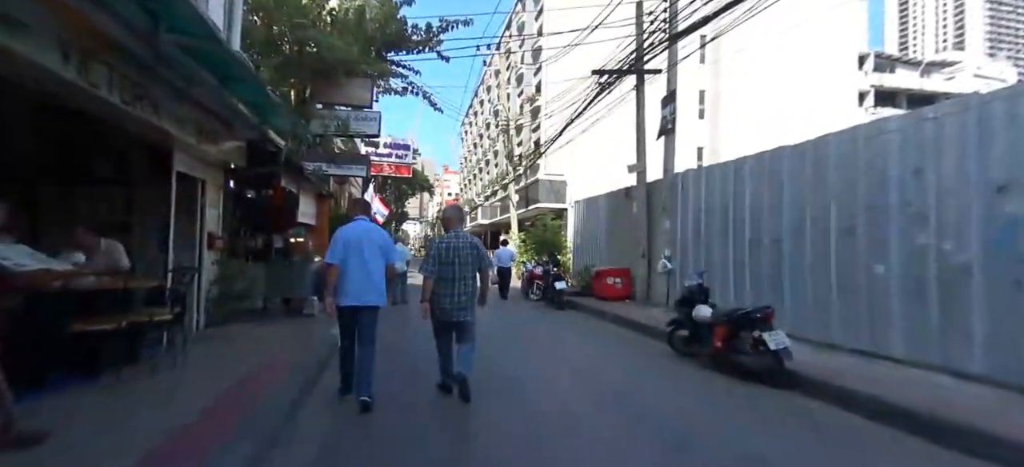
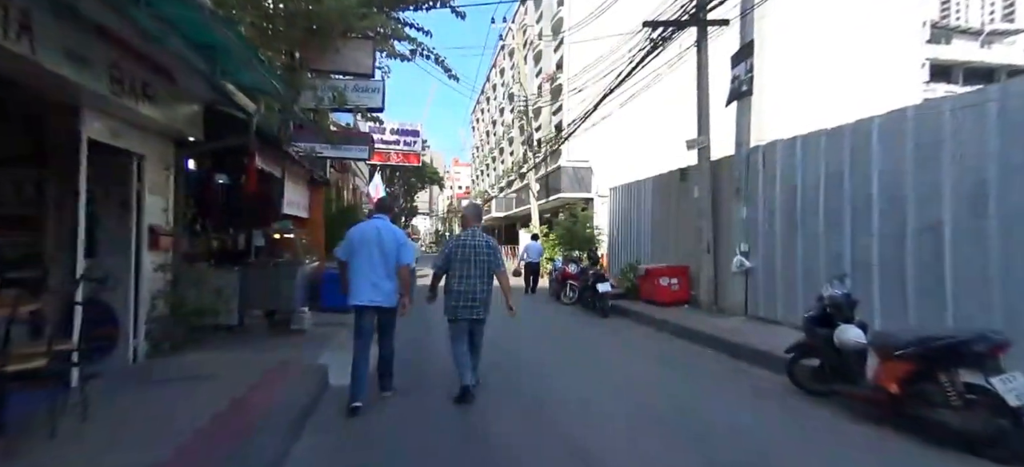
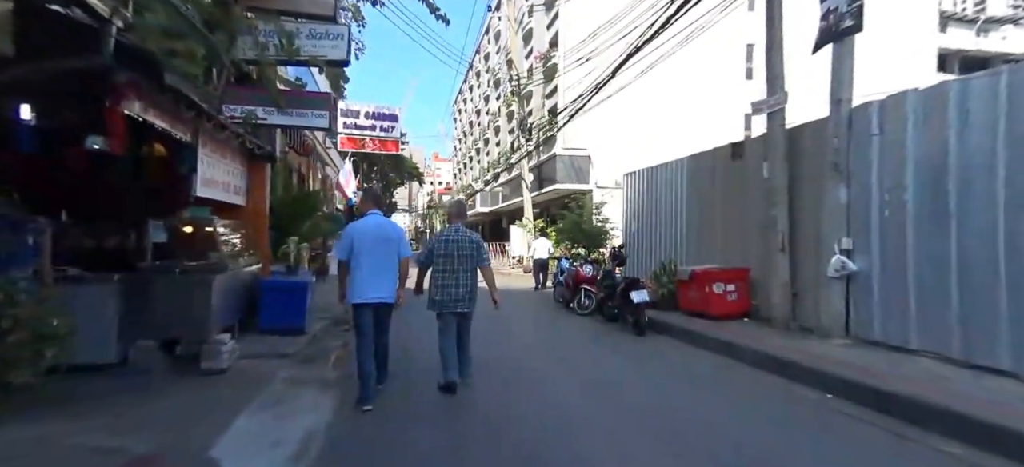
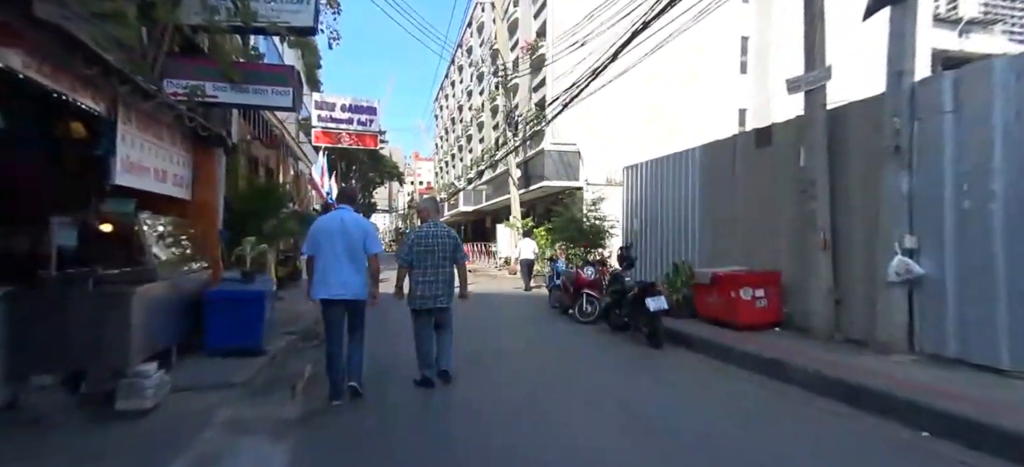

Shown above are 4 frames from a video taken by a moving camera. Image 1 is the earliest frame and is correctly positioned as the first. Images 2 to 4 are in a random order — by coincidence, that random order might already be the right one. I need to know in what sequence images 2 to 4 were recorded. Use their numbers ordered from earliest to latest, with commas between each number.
2, 3, 4
